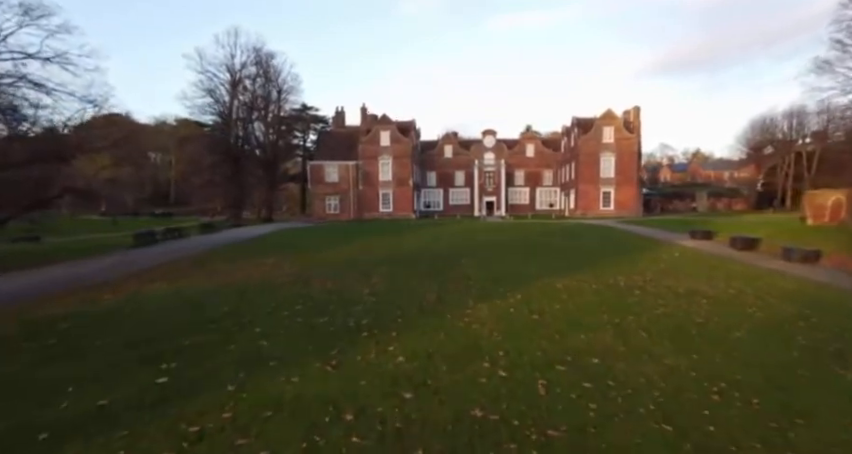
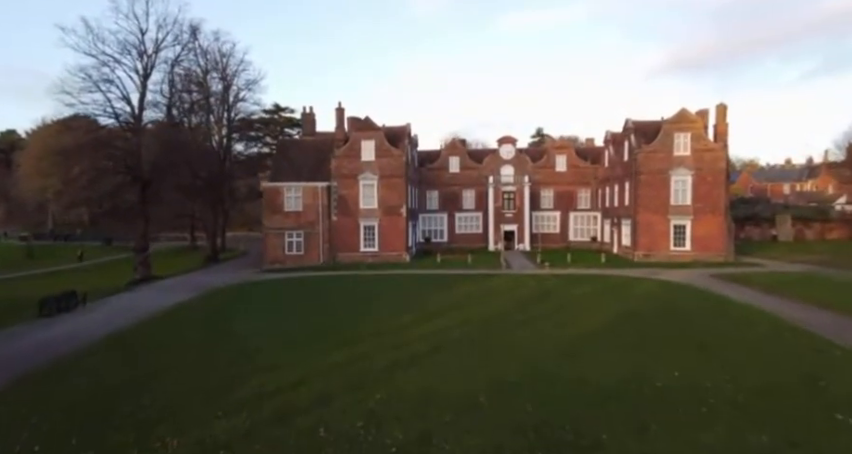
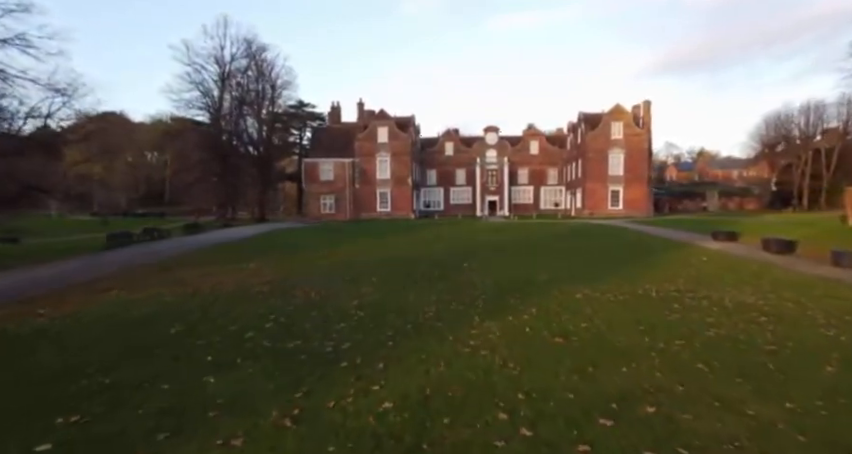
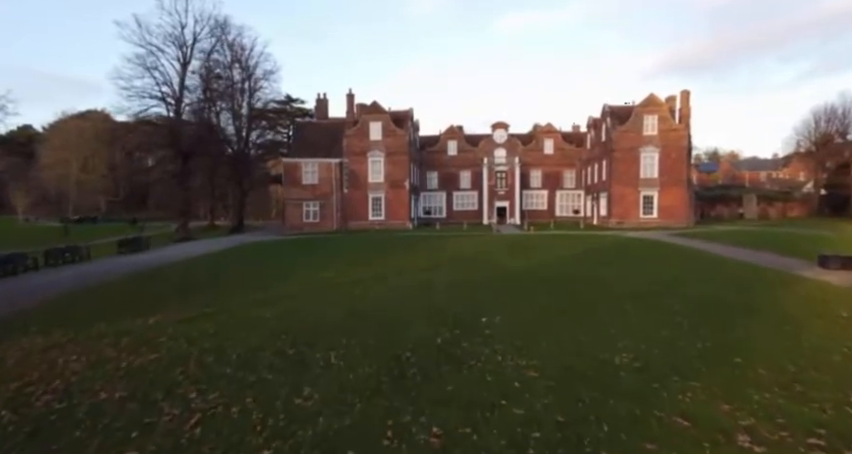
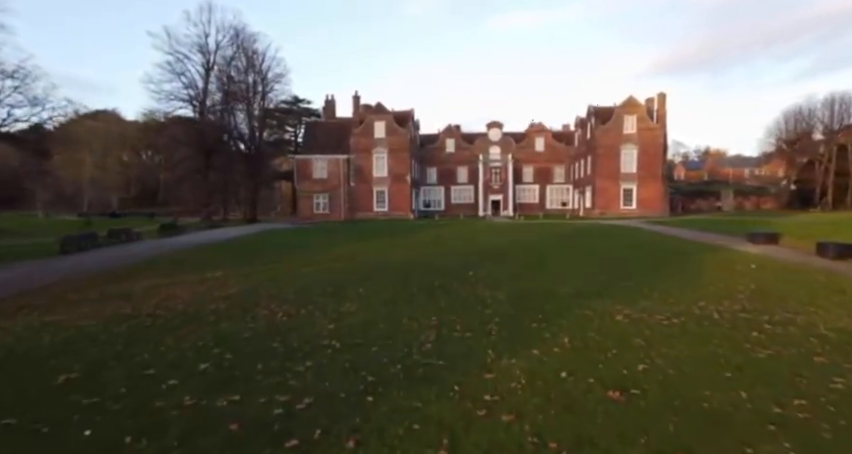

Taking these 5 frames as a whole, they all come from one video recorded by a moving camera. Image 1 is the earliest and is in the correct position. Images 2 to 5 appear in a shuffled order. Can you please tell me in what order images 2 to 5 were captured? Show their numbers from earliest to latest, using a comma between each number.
3, 5, 4, 2
